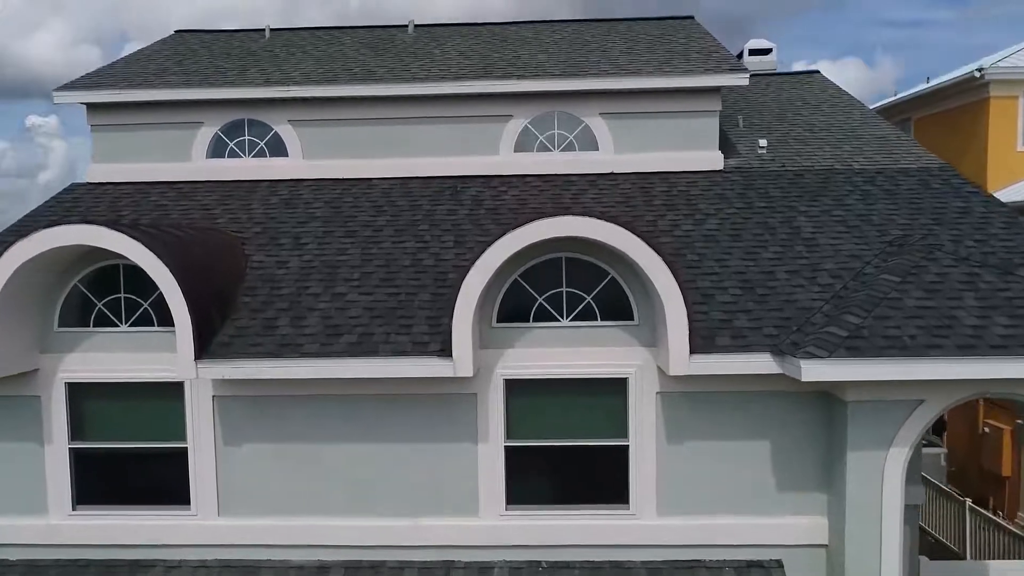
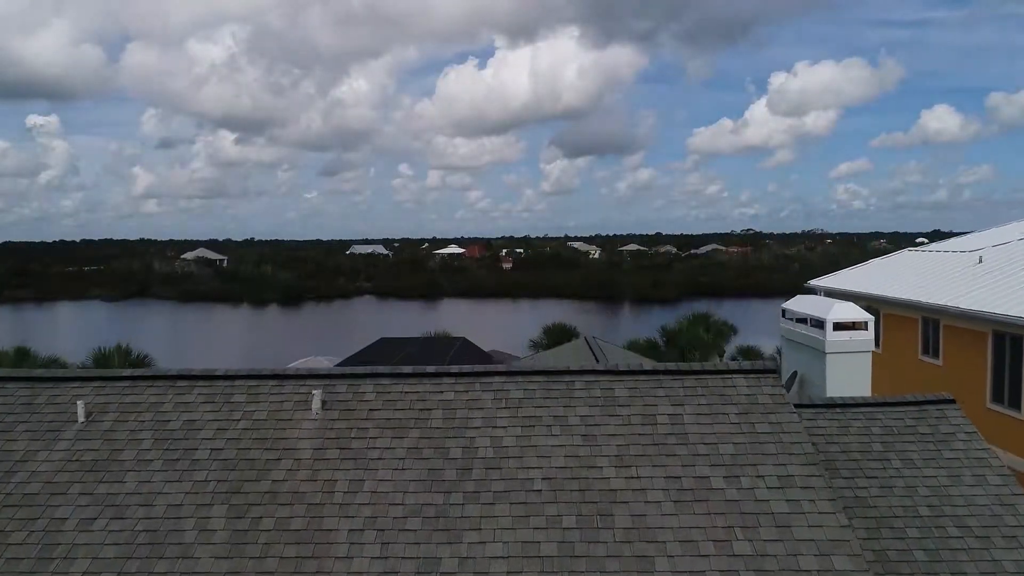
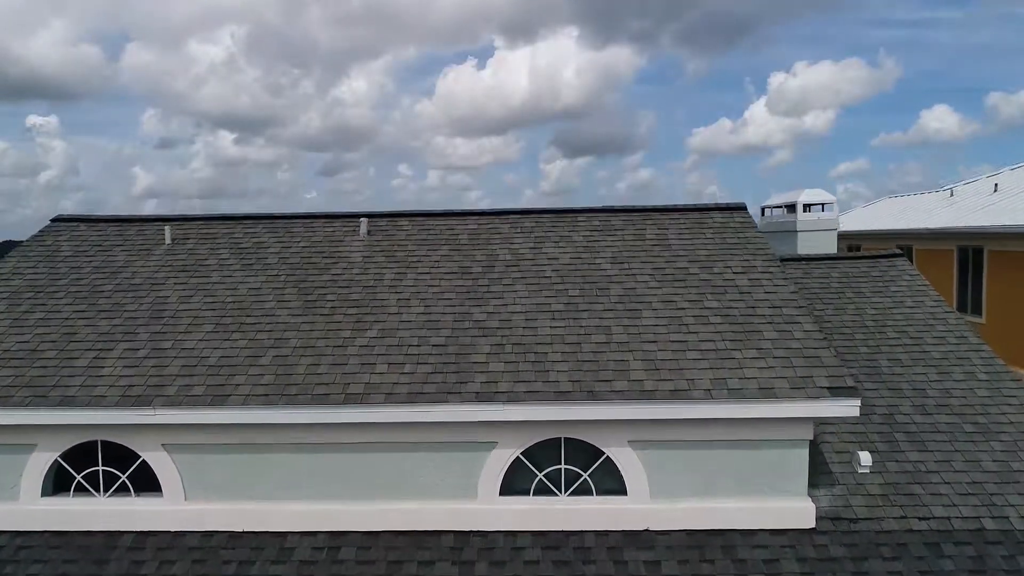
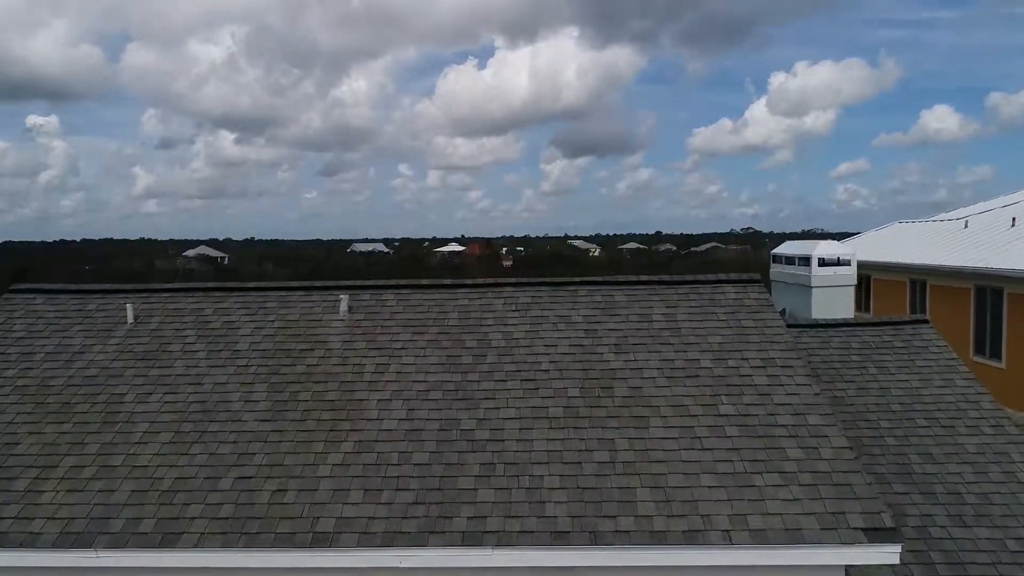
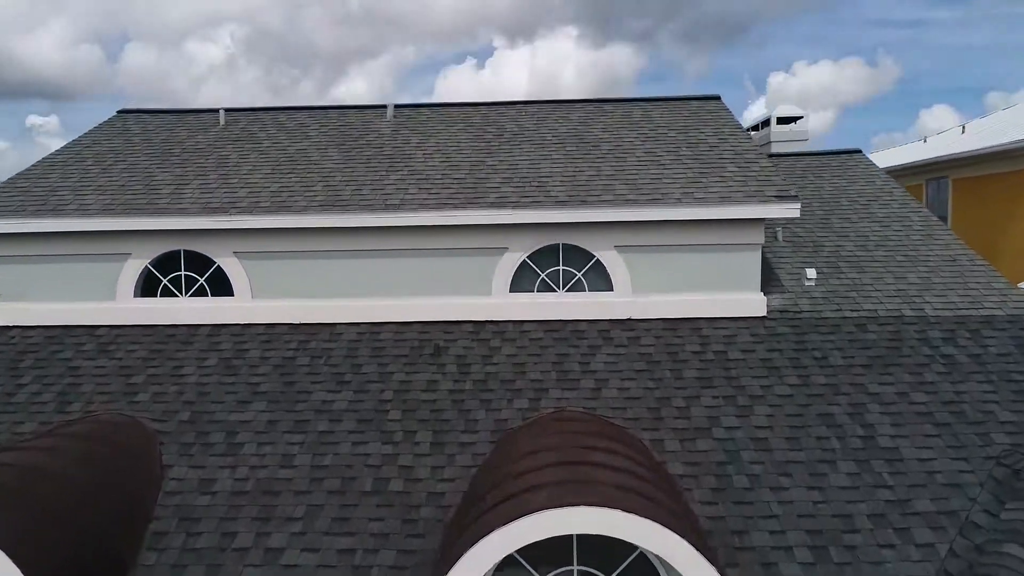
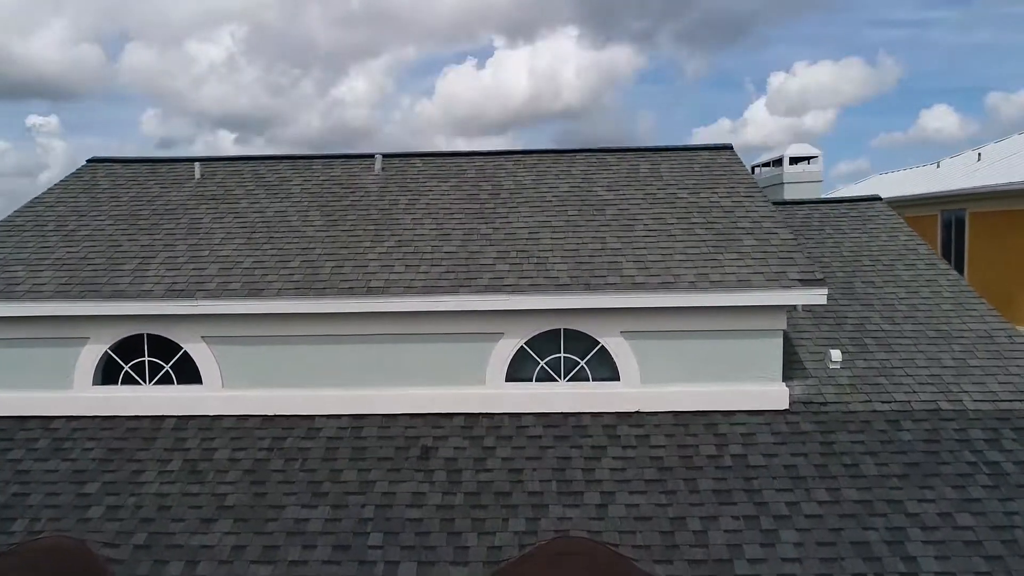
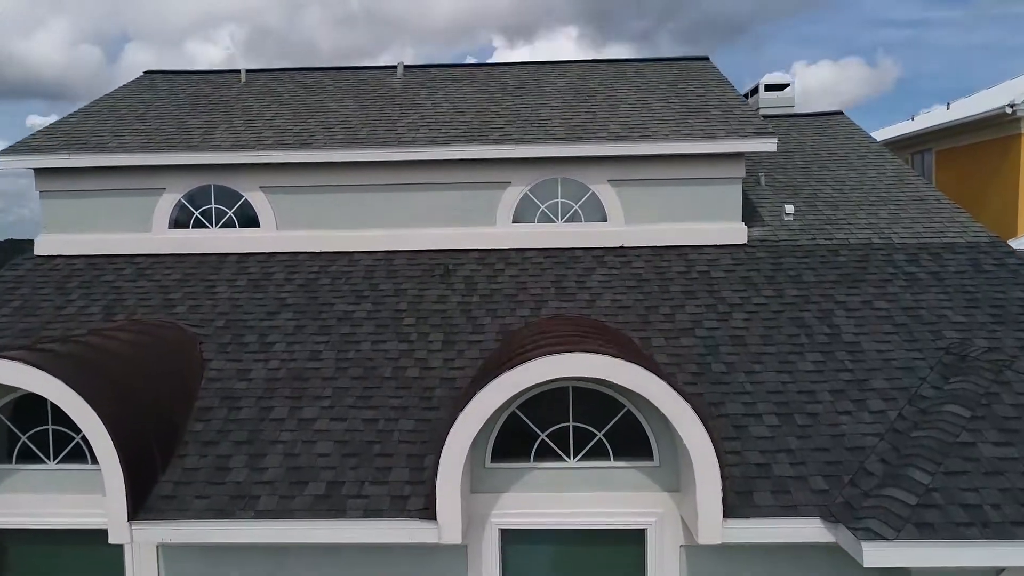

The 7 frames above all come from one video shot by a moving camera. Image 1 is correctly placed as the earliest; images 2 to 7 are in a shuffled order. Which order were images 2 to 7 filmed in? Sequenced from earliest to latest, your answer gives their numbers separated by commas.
7, 5, 6, 3, 4, 2
